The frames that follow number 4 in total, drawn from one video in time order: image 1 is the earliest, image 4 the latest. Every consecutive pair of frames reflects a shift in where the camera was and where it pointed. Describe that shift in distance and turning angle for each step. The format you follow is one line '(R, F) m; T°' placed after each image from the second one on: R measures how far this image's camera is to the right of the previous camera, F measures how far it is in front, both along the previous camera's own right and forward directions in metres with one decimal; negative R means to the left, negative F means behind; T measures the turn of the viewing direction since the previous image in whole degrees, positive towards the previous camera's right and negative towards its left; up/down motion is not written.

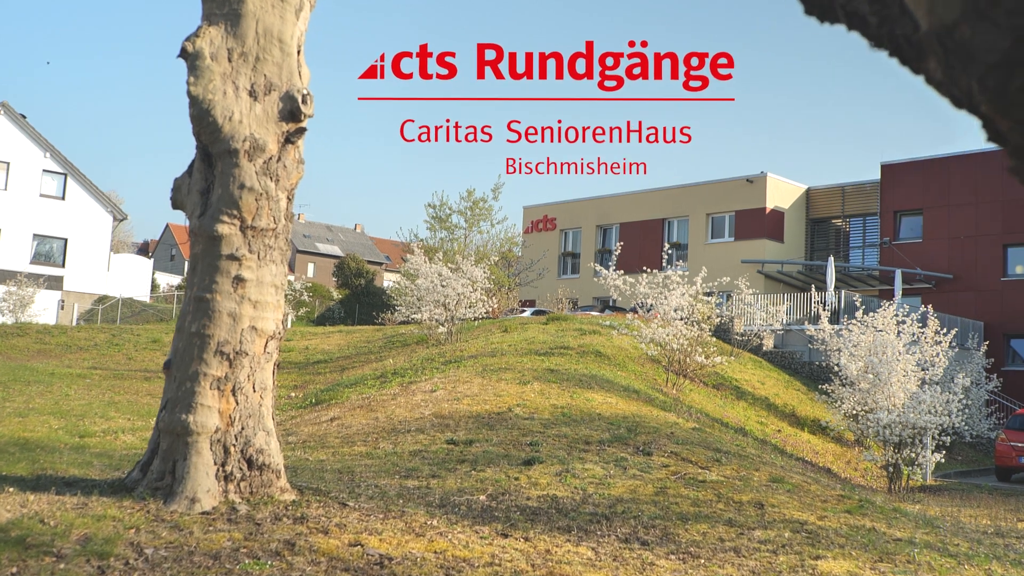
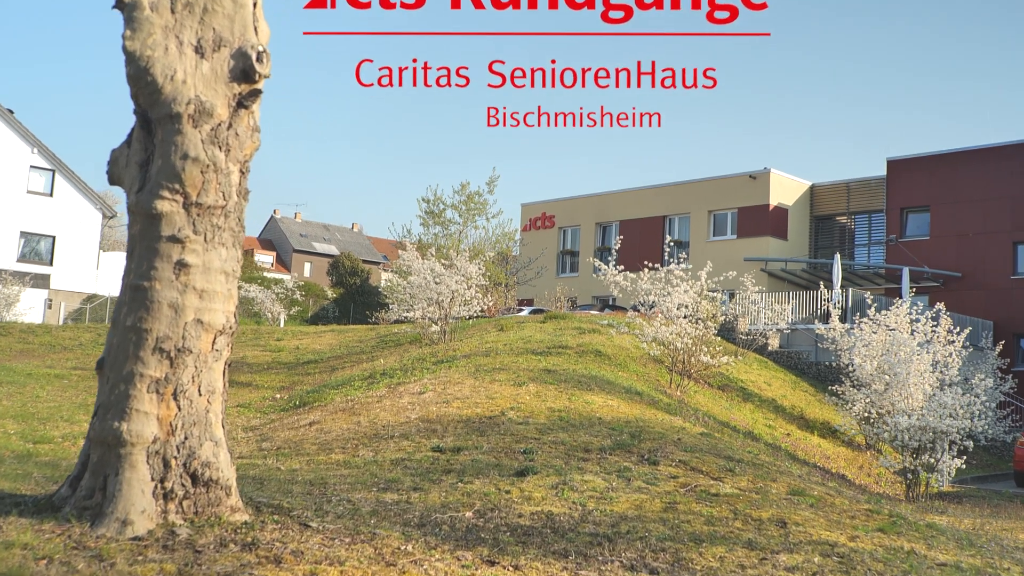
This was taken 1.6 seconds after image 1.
(+0.1, +0.9) m; 0°
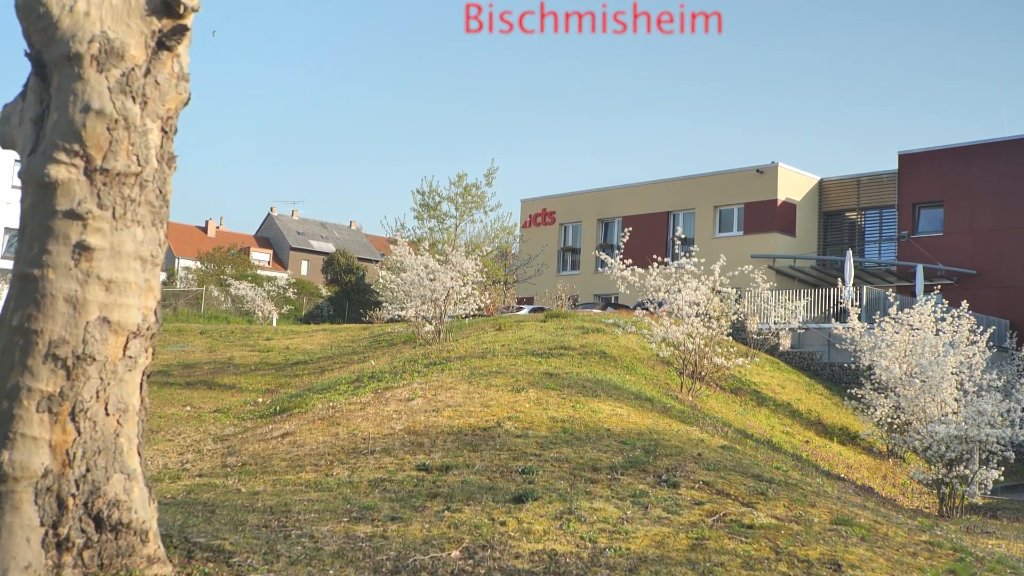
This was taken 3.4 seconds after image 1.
(0.0, +1.3) m; 0°
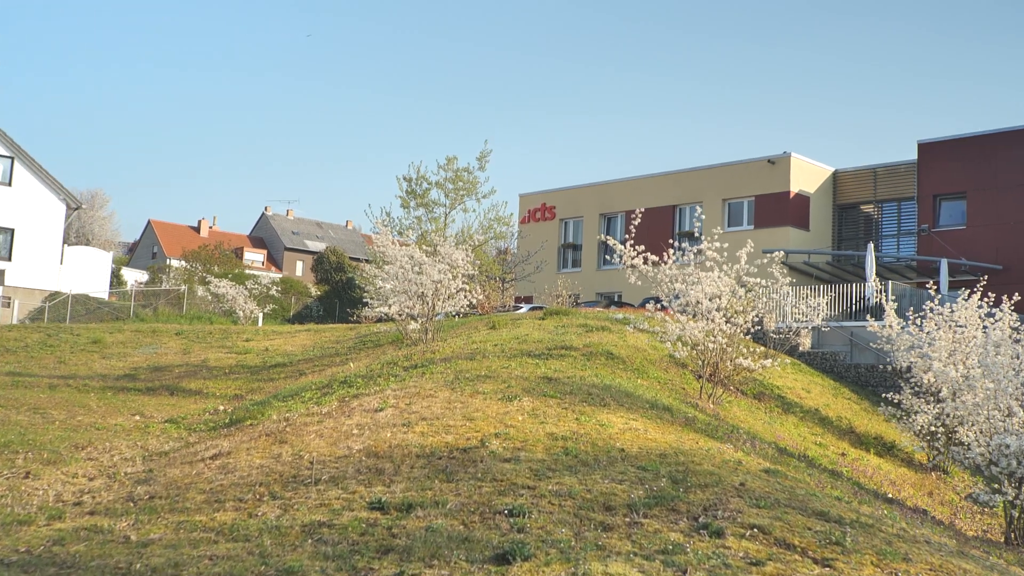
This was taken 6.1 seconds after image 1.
(+0.1, +2.1) m; 0°
